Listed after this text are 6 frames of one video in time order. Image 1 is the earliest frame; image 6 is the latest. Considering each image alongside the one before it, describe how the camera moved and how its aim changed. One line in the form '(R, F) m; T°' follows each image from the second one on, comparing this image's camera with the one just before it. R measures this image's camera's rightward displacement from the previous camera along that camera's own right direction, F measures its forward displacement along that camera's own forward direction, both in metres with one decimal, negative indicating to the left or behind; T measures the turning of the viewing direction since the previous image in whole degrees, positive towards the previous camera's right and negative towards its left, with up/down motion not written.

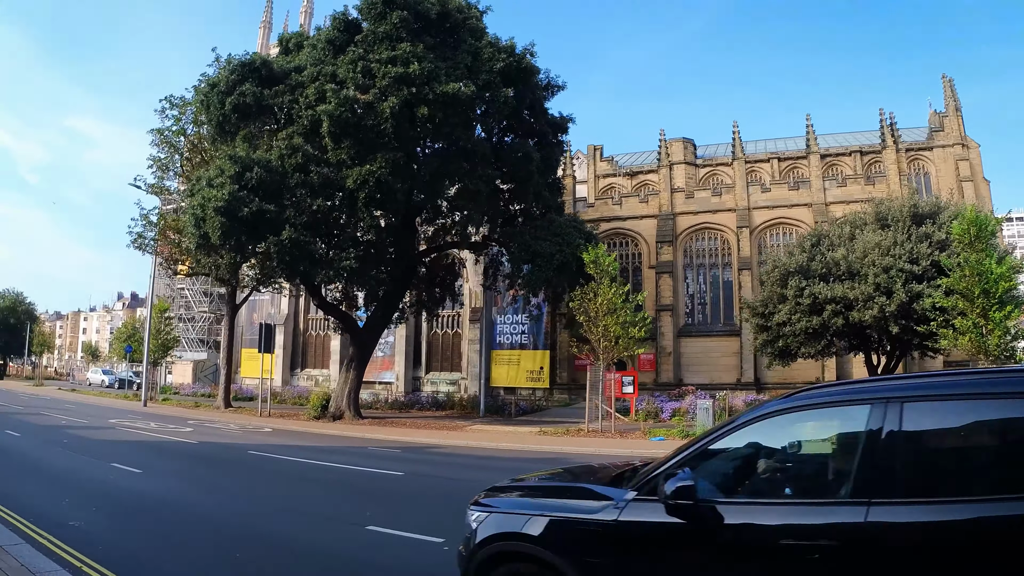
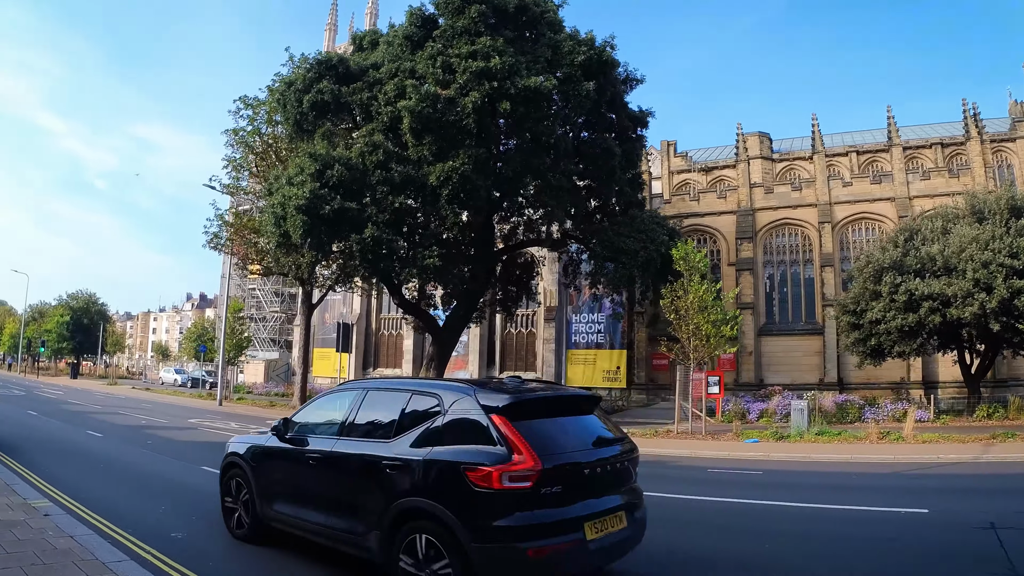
(-1.7, +0.4) m; -3°
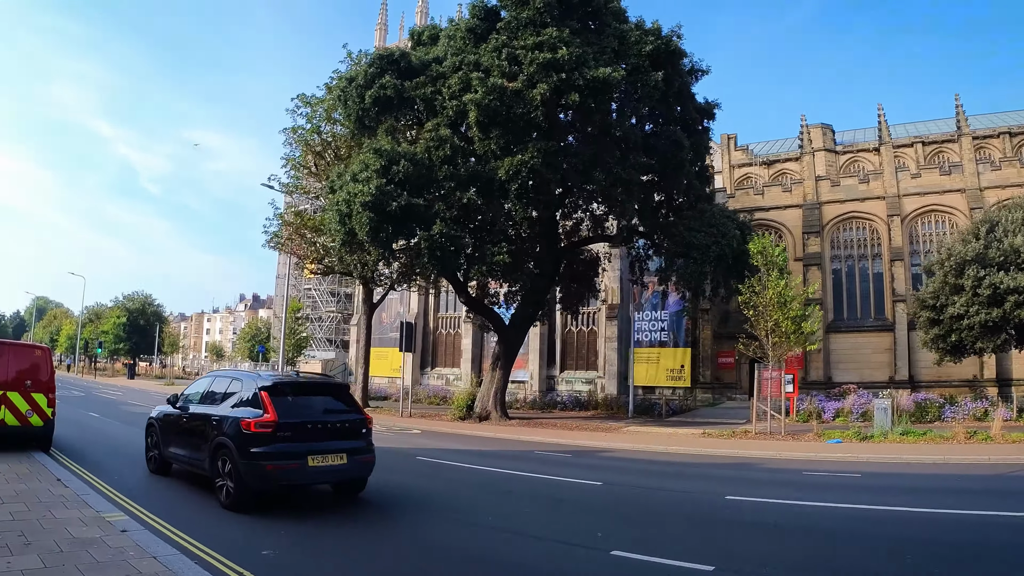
(-1.4, +0.3) m; -2°
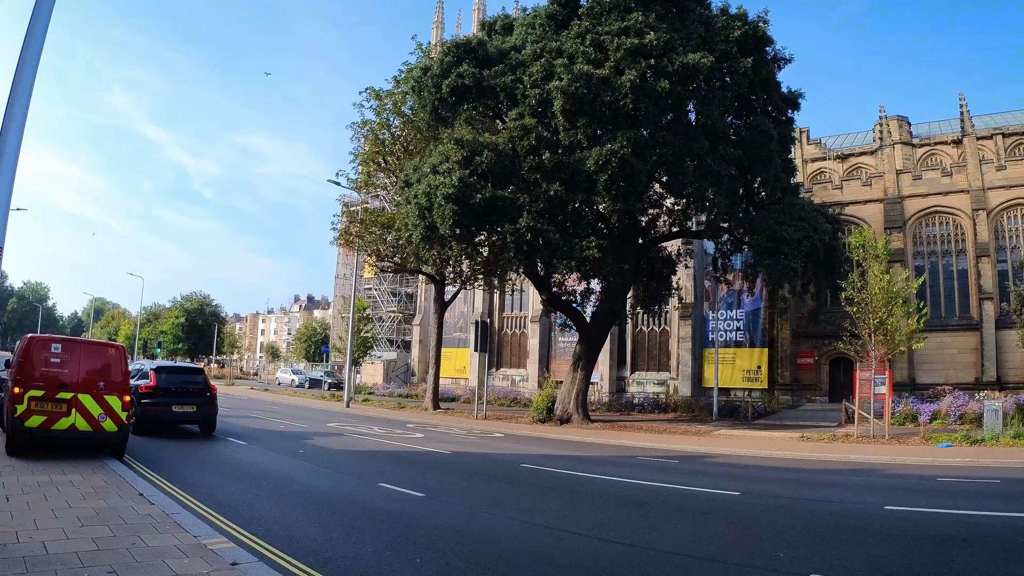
(-1.9, +0.5) m; -2°
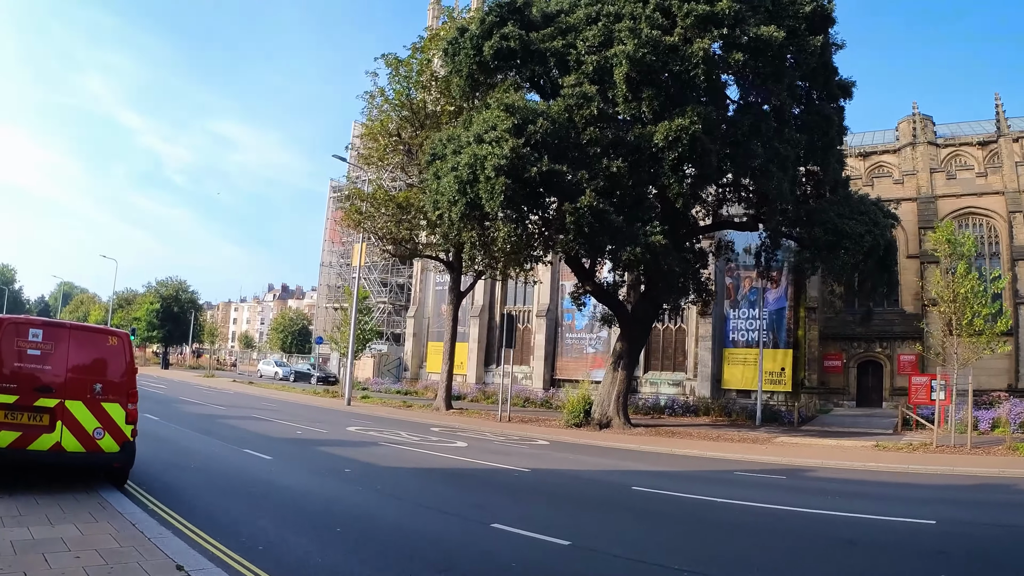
(-2.8, +2.2) m; +5°
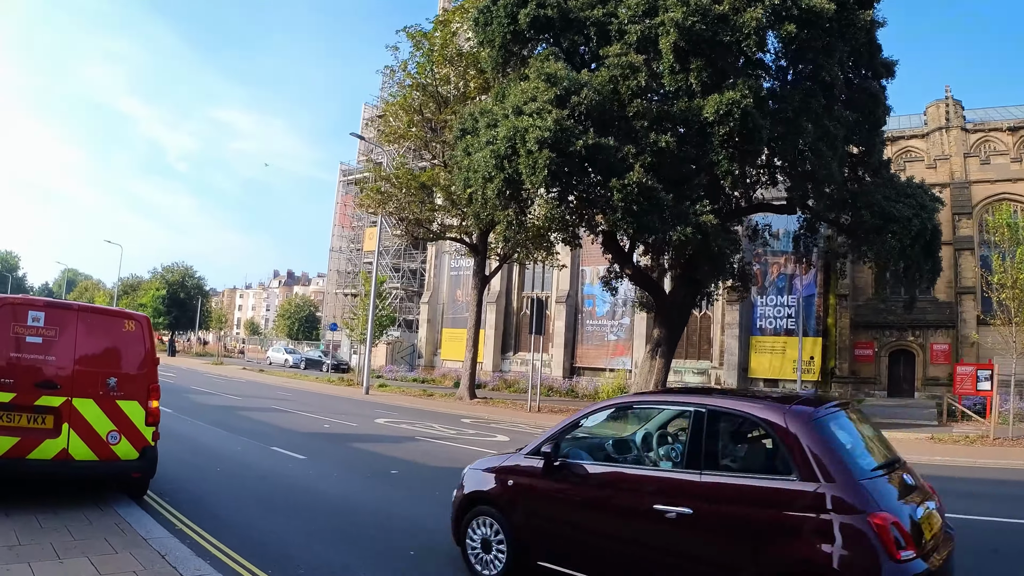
(-1.2, +0.9) m; +1°
